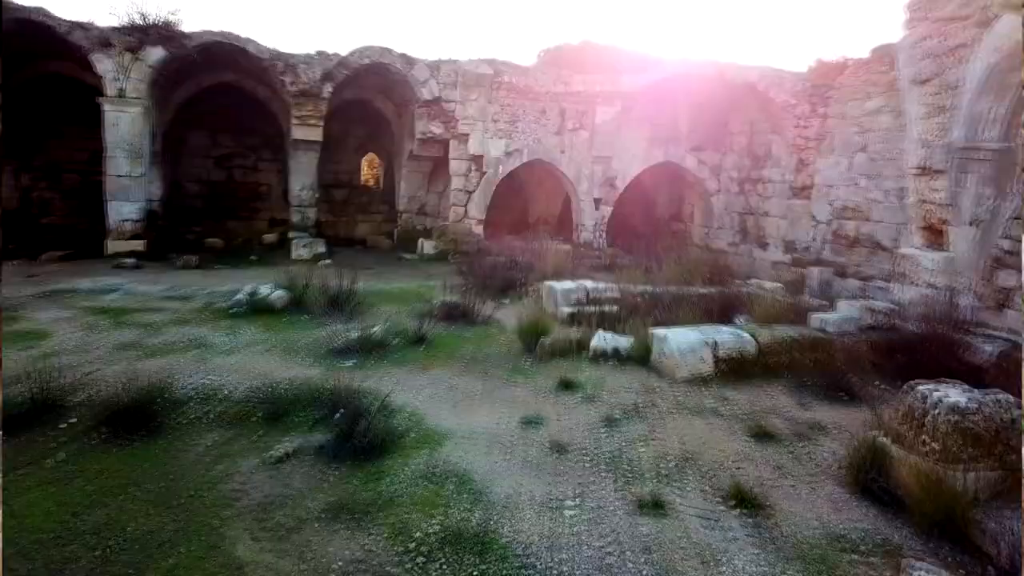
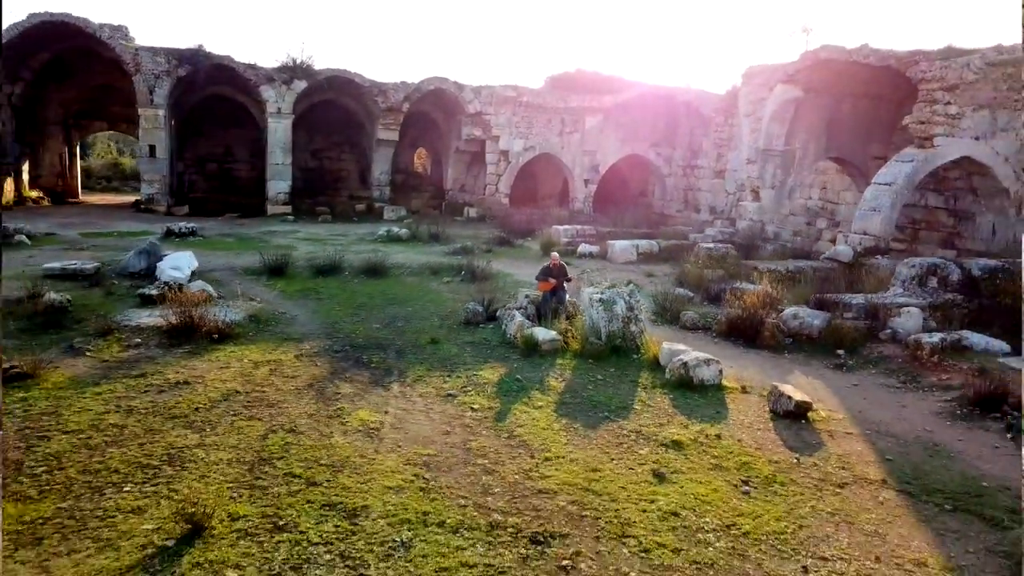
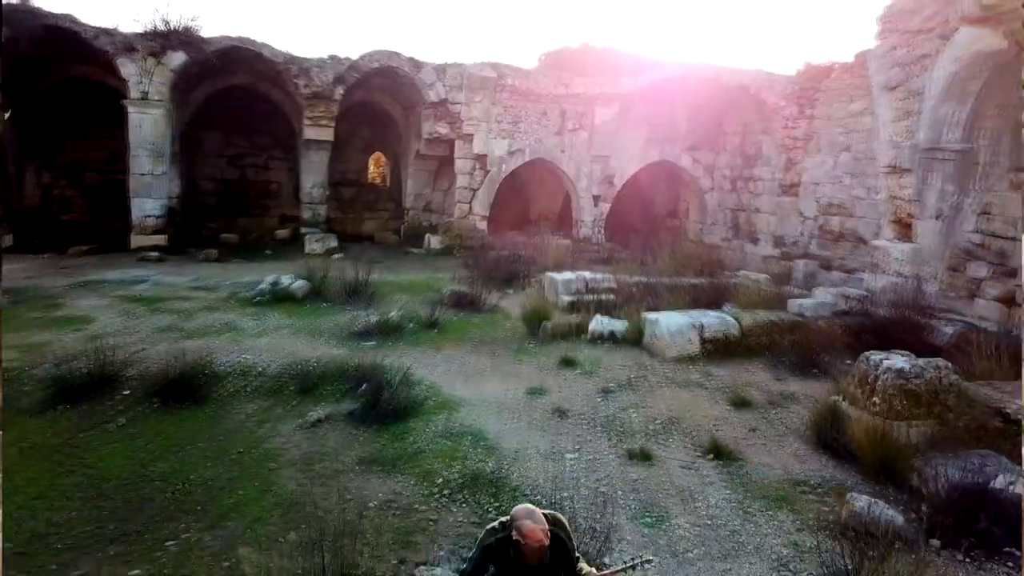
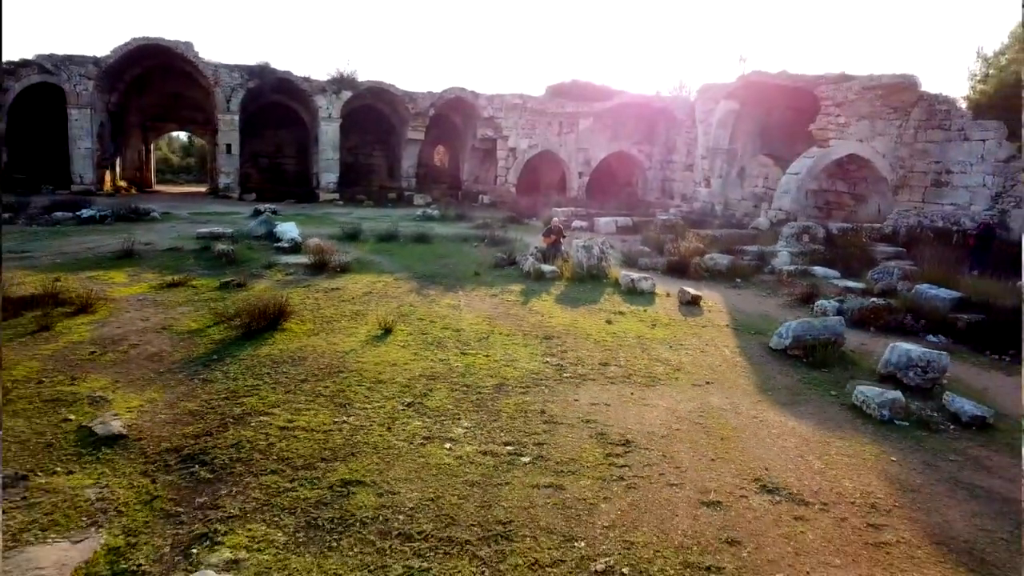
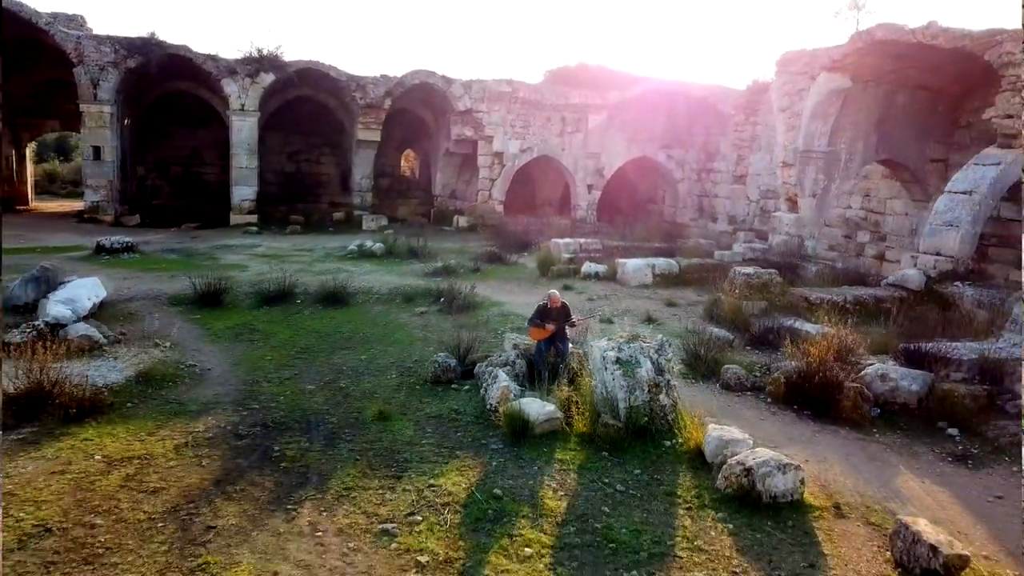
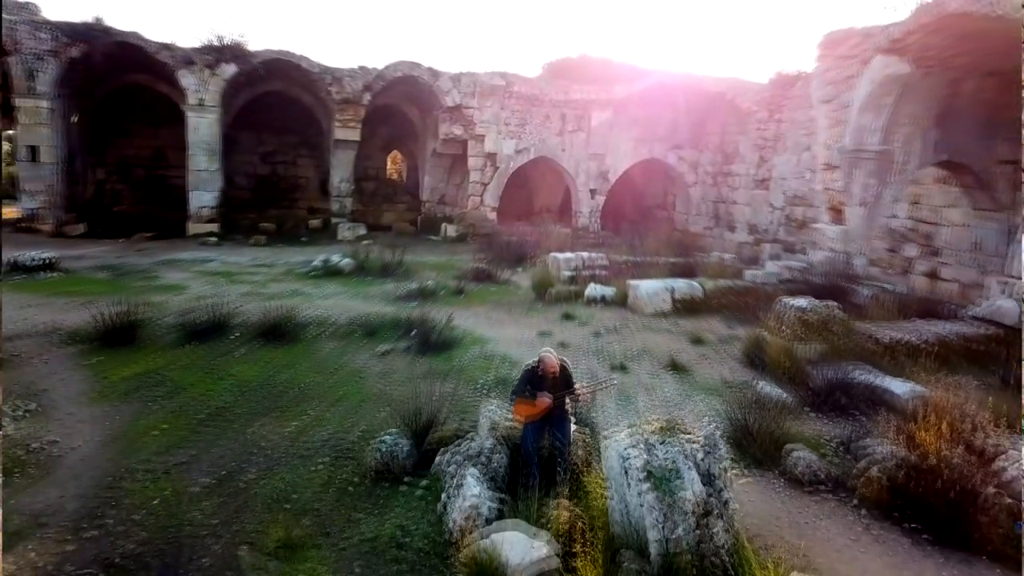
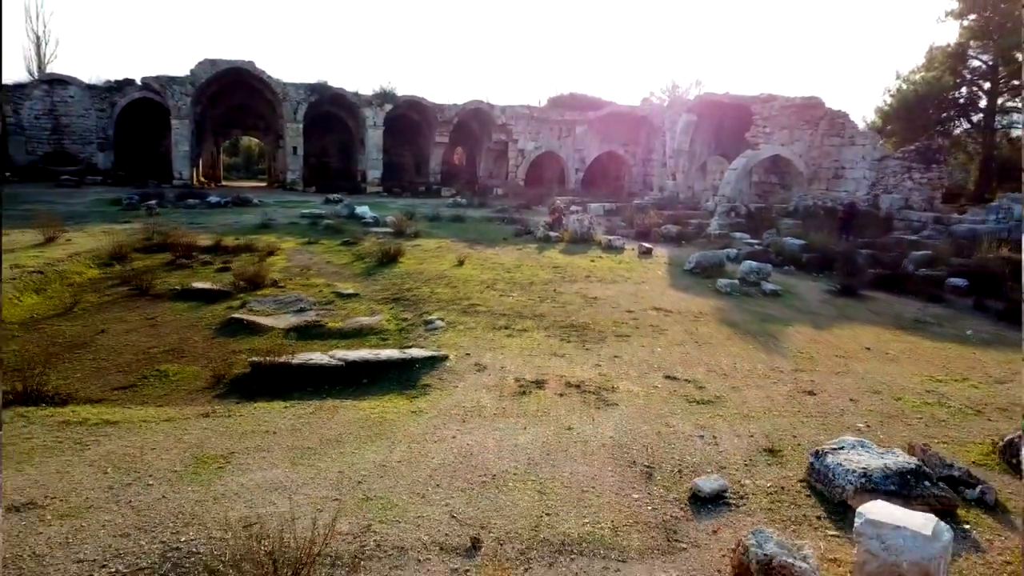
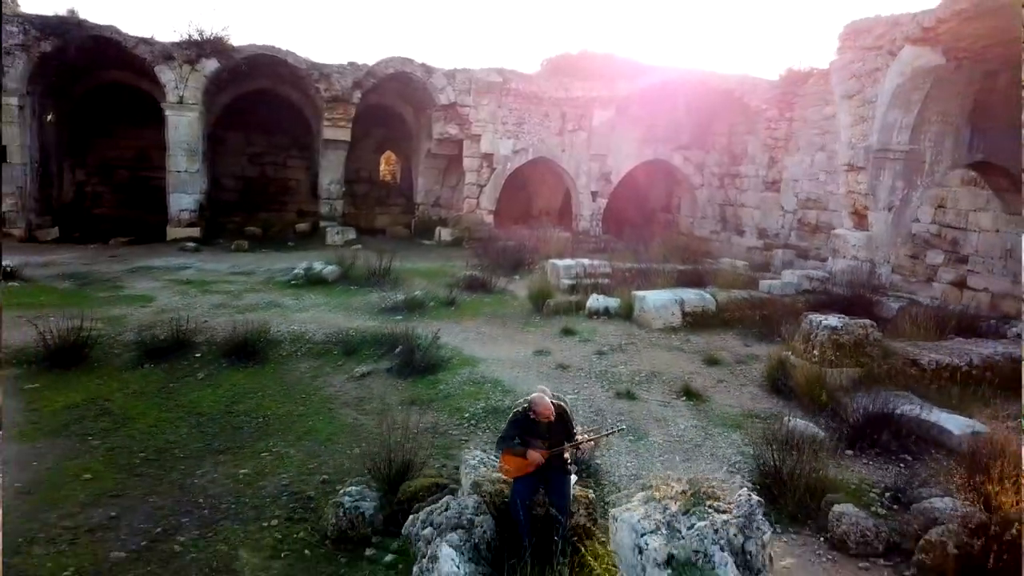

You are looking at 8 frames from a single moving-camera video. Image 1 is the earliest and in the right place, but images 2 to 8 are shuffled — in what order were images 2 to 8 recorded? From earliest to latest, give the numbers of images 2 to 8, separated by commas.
3, 8, 6, 5, 2, 4, 7
